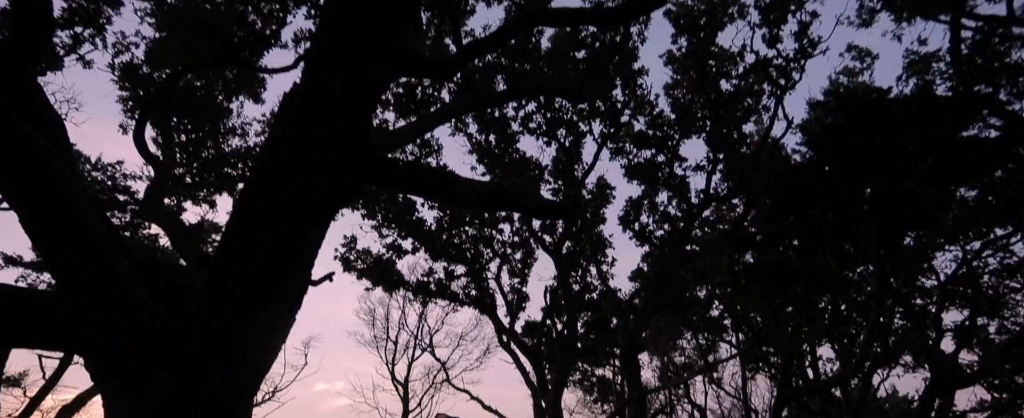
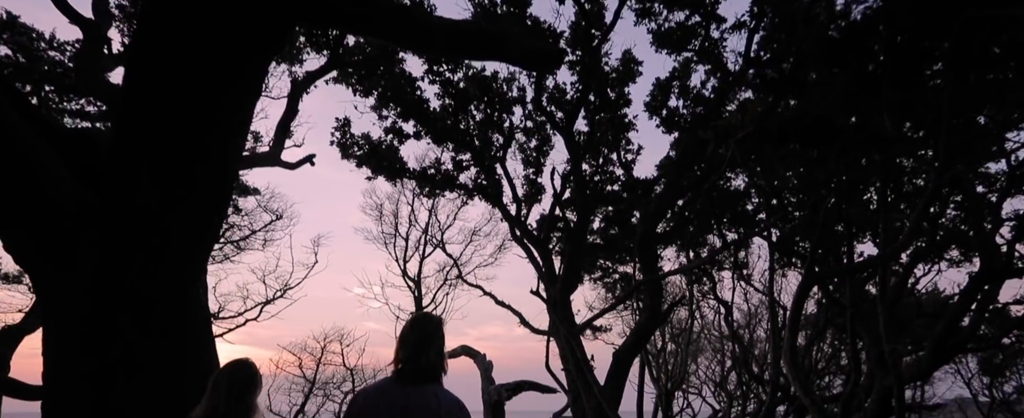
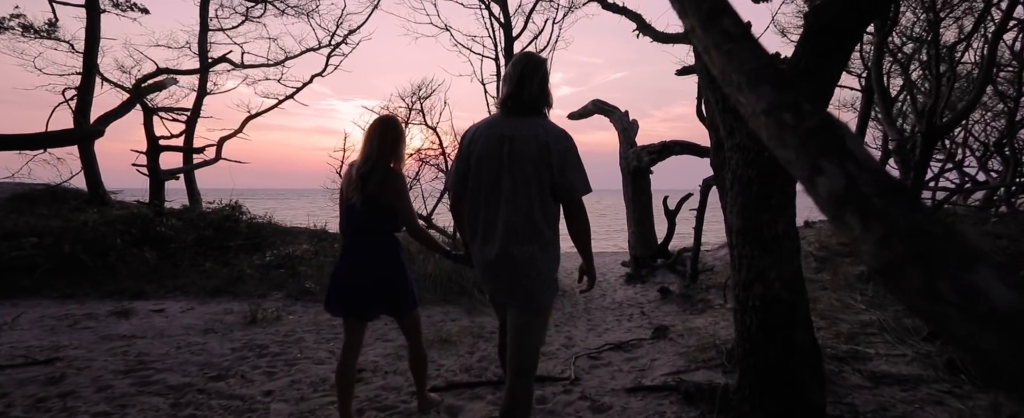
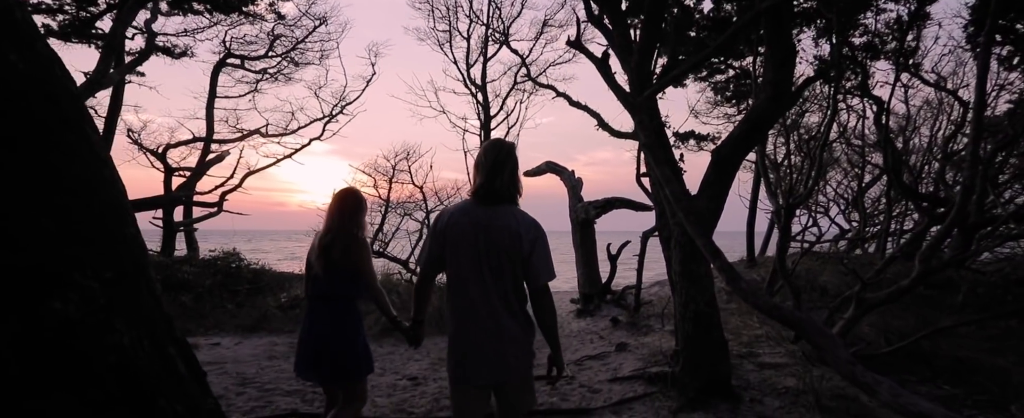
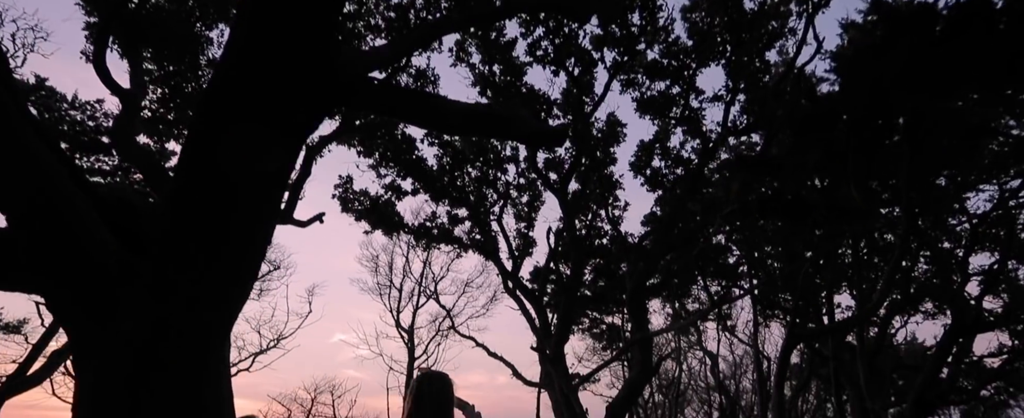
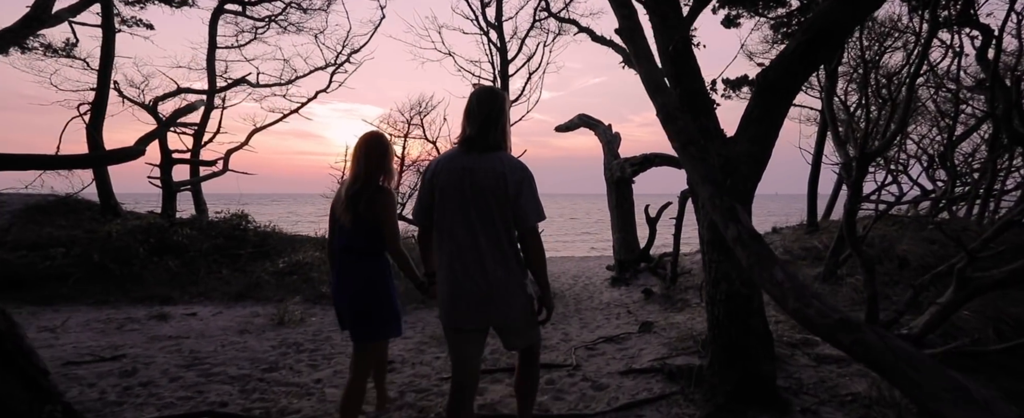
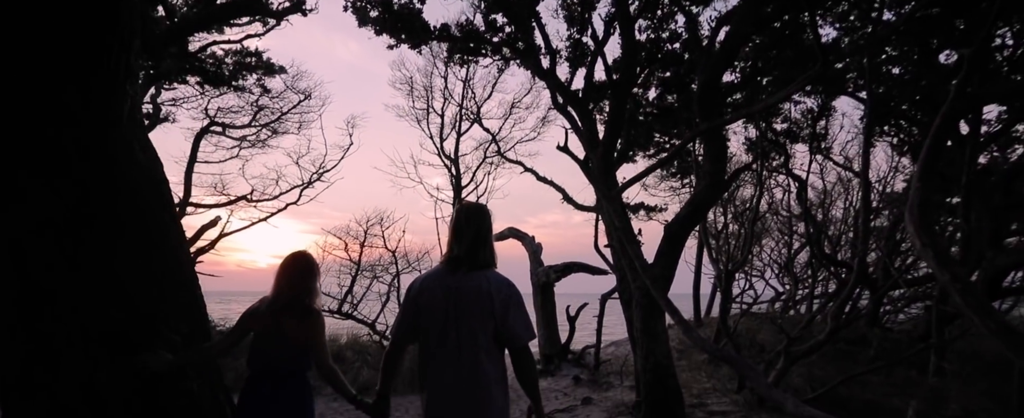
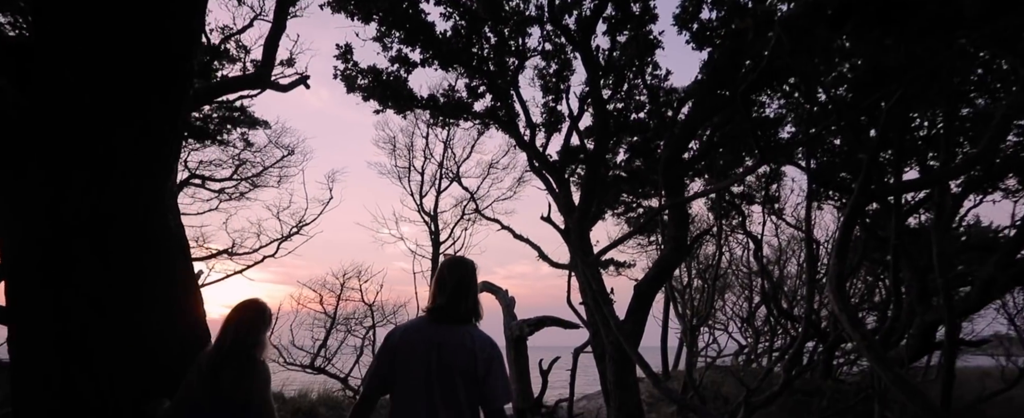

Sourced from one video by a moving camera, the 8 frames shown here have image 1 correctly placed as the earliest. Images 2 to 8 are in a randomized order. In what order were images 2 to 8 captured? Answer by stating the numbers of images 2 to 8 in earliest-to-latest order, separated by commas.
5, 2, 8, 7, 4, 6, 3
